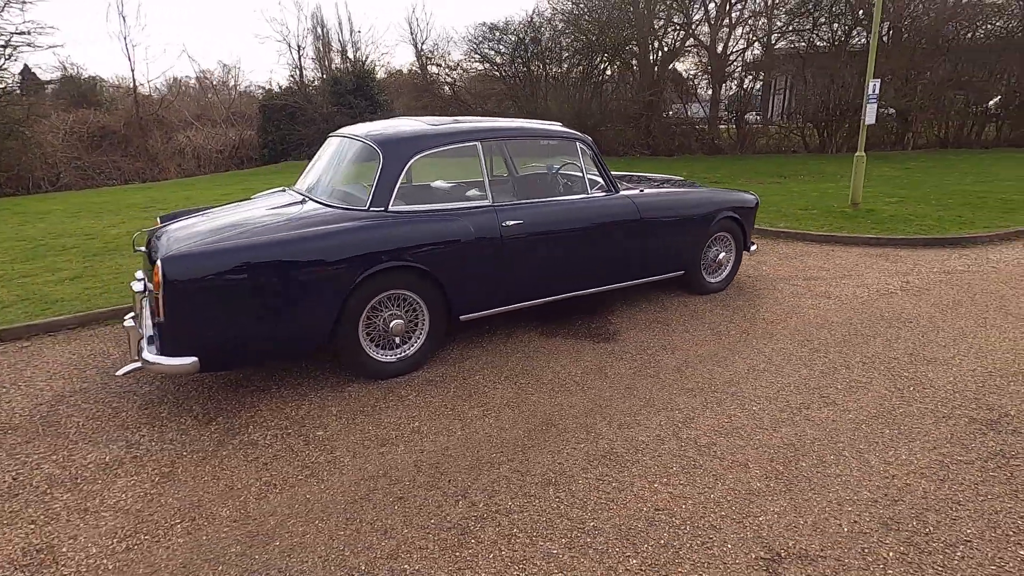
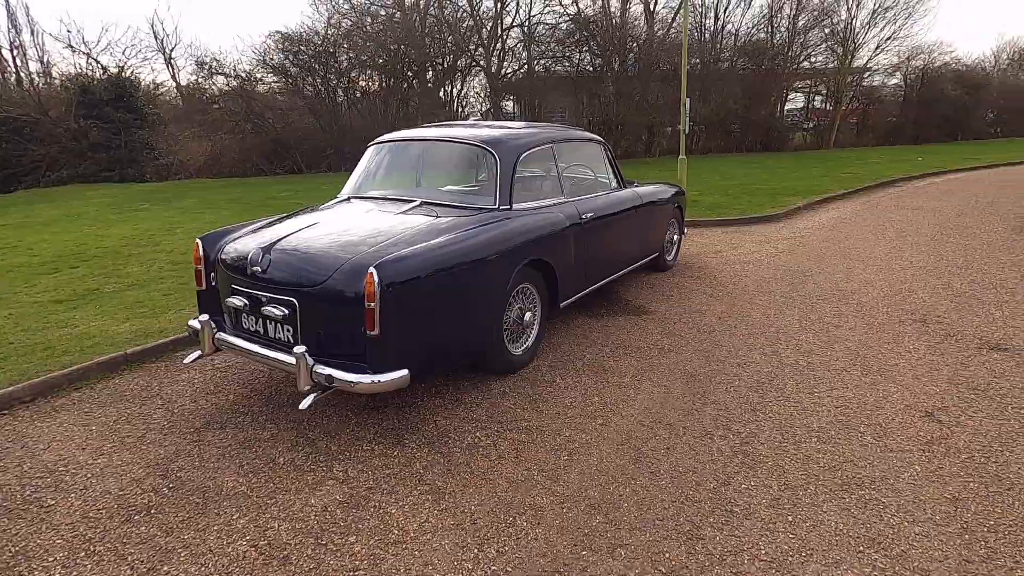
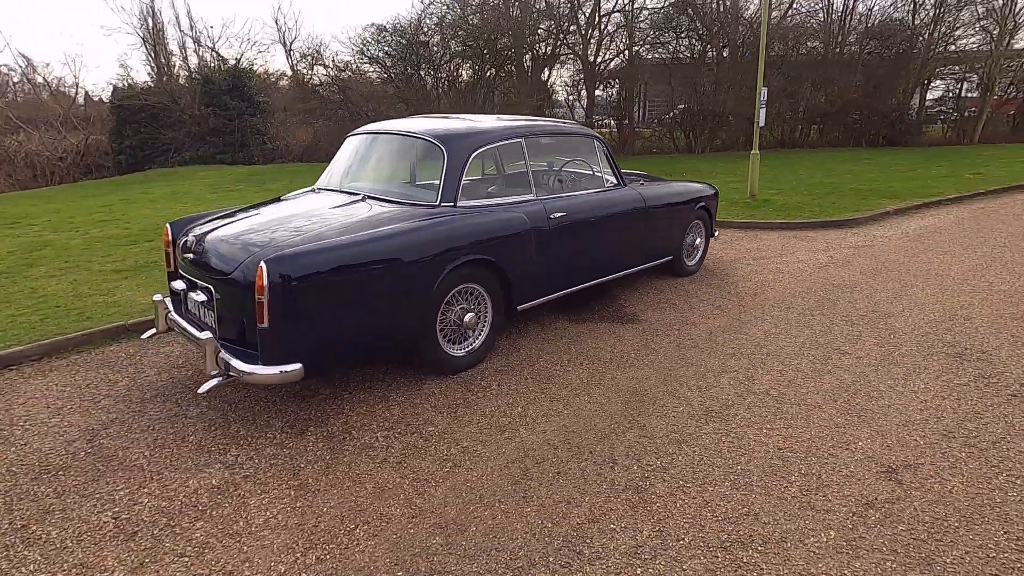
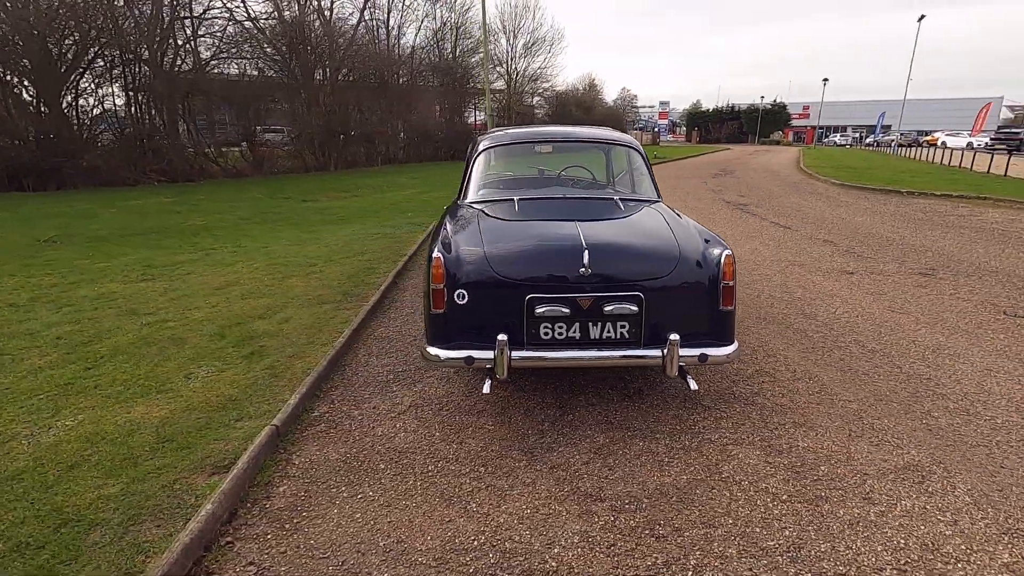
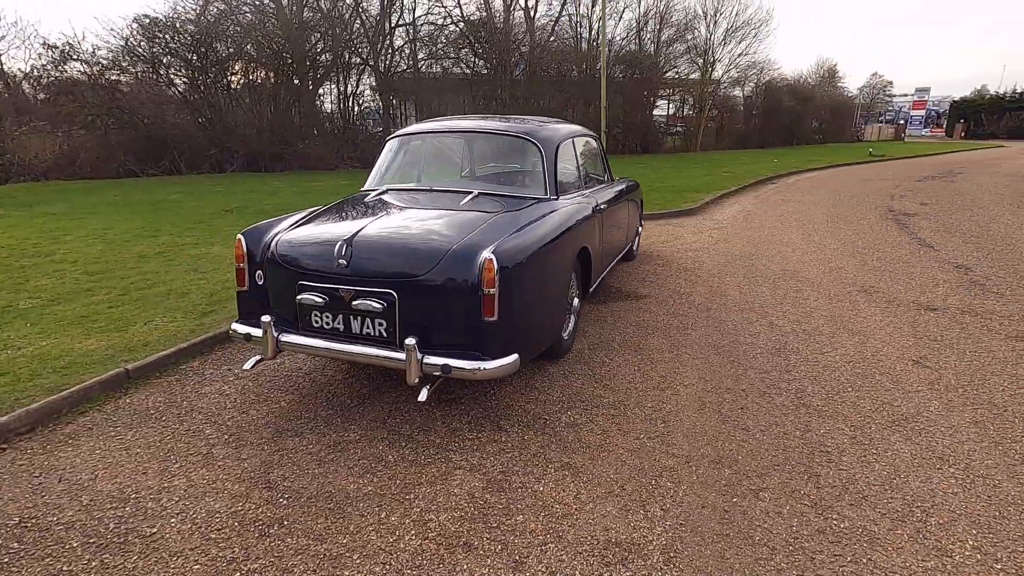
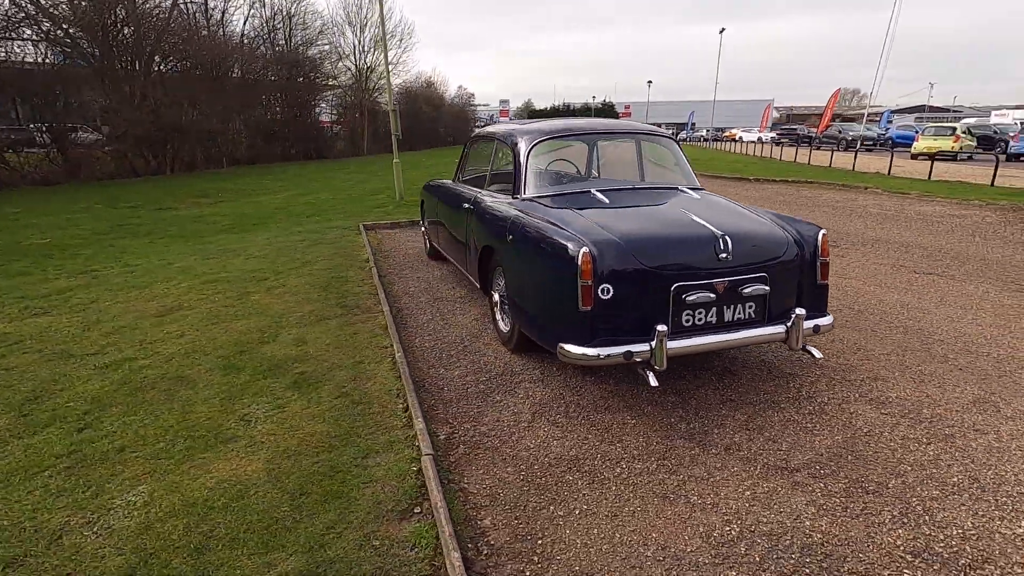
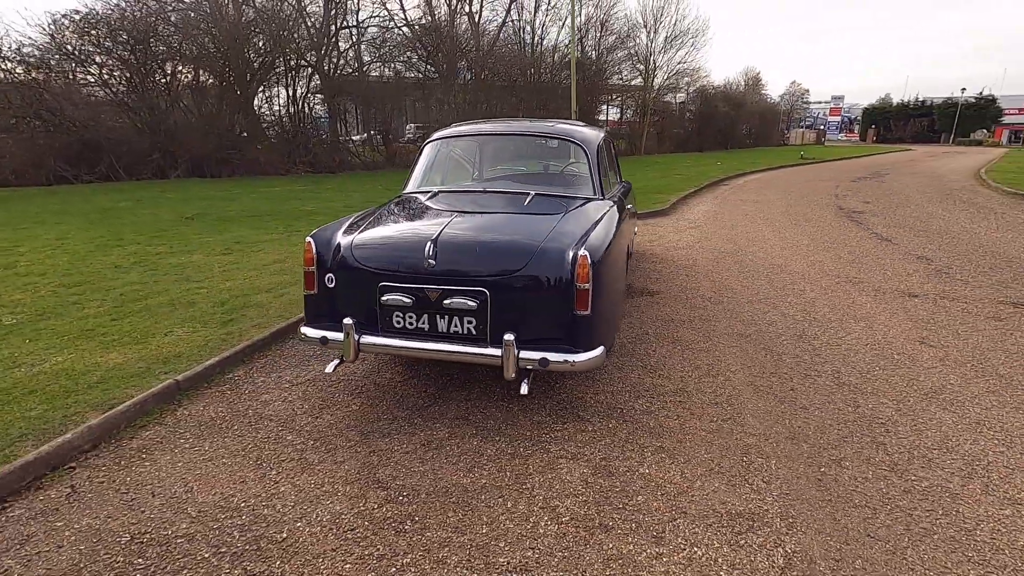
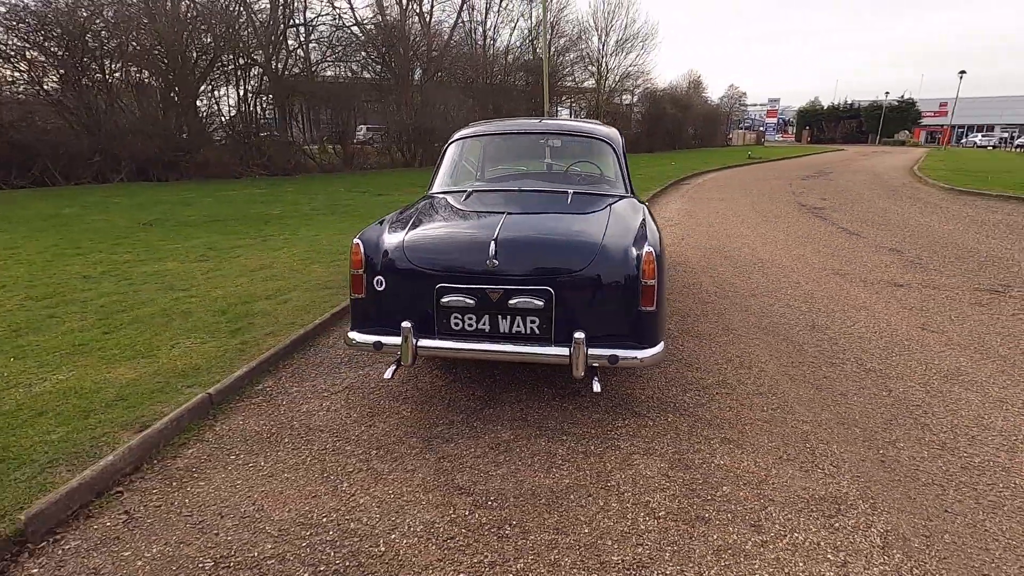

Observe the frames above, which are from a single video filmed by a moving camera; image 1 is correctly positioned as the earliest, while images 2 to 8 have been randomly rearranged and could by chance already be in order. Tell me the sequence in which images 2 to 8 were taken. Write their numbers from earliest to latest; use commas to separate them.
3, 2, 5, 7, 8, 4, 6
